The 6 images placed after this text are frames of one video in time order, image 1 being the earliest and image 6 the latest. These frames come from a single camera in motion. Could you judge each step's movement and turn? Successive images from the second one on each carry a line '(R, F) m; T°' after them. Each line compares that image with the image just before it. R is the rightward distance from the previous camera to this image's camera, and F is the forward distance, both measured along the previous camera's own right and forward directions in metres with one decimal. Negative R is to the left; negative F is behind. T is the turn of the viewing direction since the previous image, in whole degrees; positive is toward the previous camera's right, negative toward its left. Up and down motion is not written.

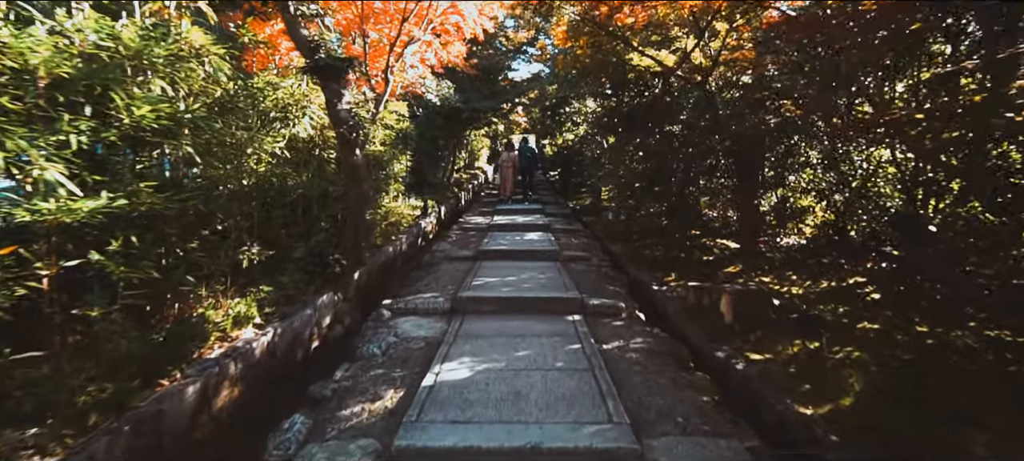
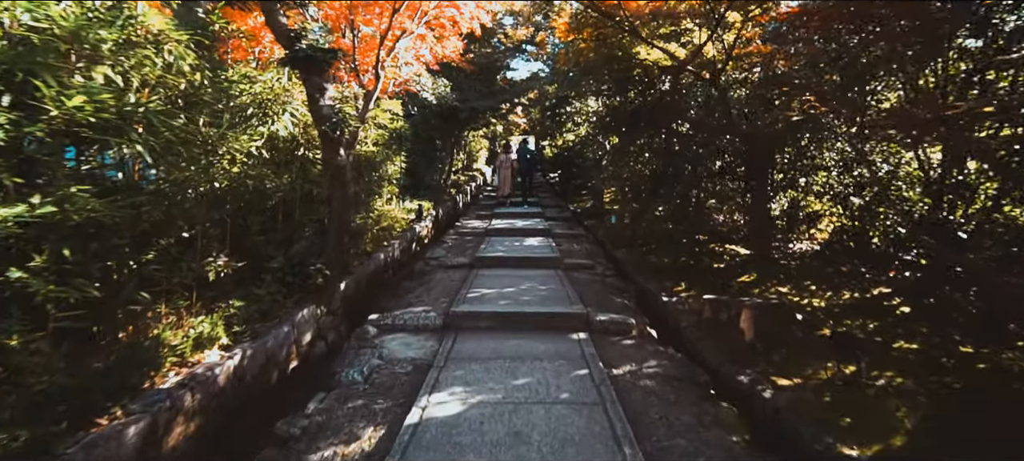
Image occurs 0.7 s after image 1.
(0.0, +0.4) m; 0°
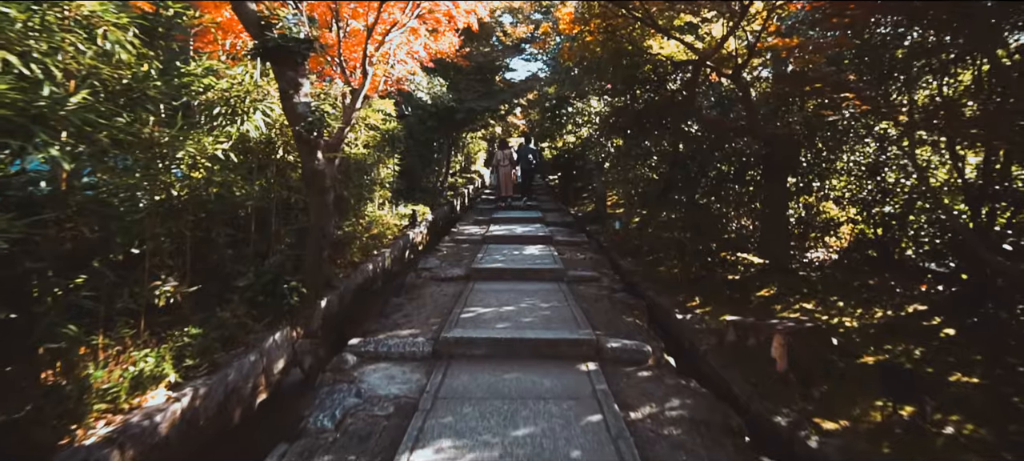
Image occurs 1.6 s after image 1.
(0.0, +0.5) m; 0°
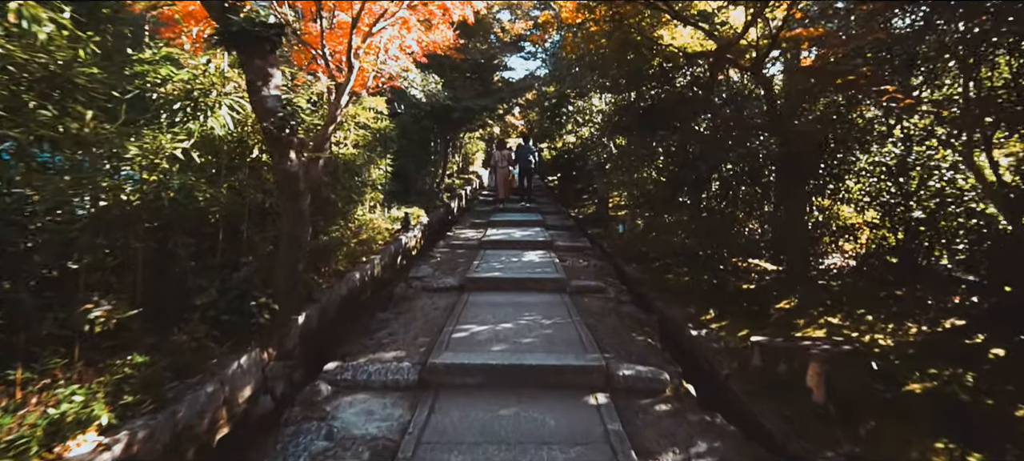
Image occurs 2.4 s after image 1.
(0.0, +0.5) m; 0°
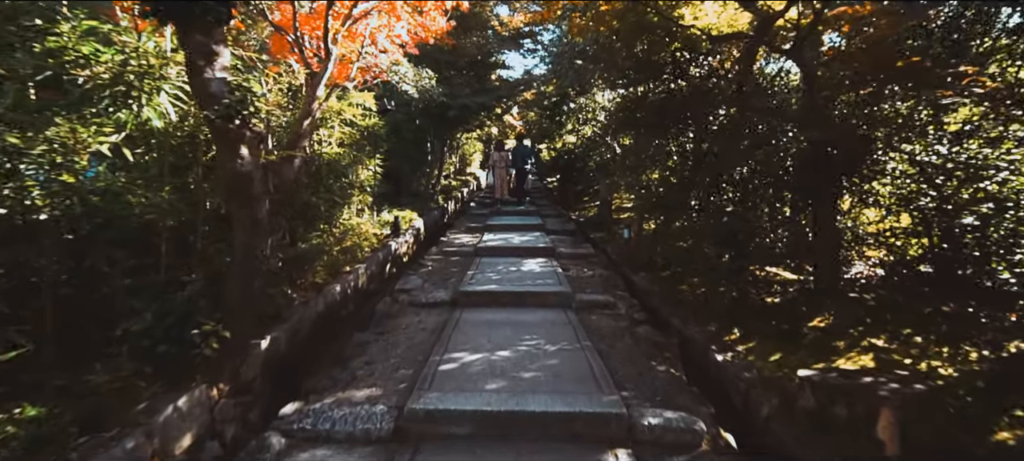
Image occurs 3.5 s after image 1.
(0.0, +0.6) m; 0°
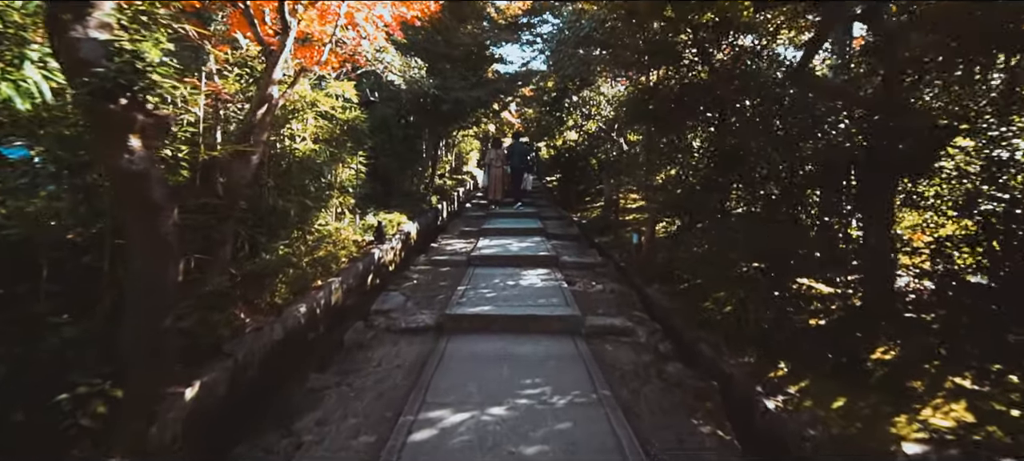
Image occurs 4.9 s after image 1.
(0.0, +0.8) m; 0°
